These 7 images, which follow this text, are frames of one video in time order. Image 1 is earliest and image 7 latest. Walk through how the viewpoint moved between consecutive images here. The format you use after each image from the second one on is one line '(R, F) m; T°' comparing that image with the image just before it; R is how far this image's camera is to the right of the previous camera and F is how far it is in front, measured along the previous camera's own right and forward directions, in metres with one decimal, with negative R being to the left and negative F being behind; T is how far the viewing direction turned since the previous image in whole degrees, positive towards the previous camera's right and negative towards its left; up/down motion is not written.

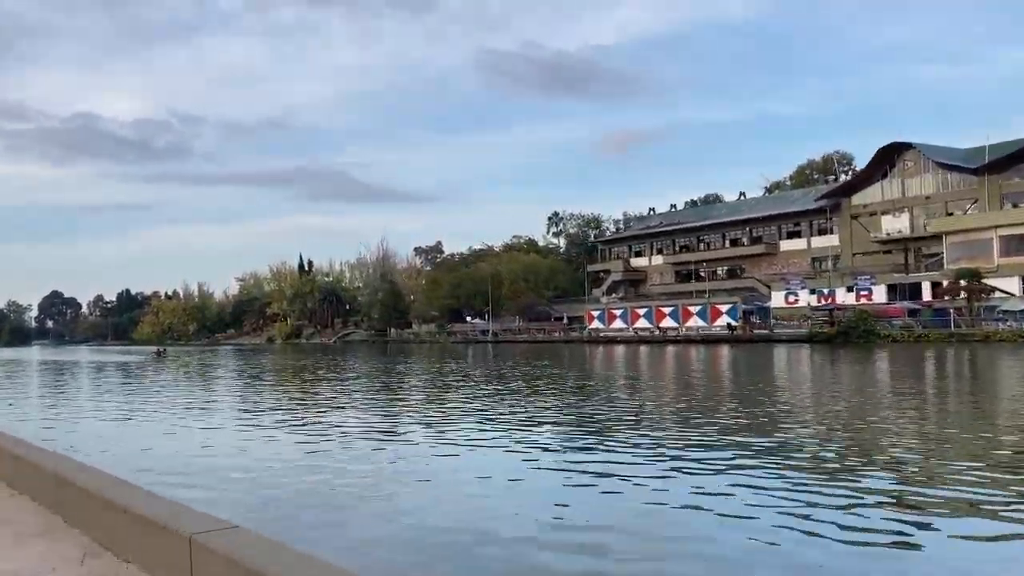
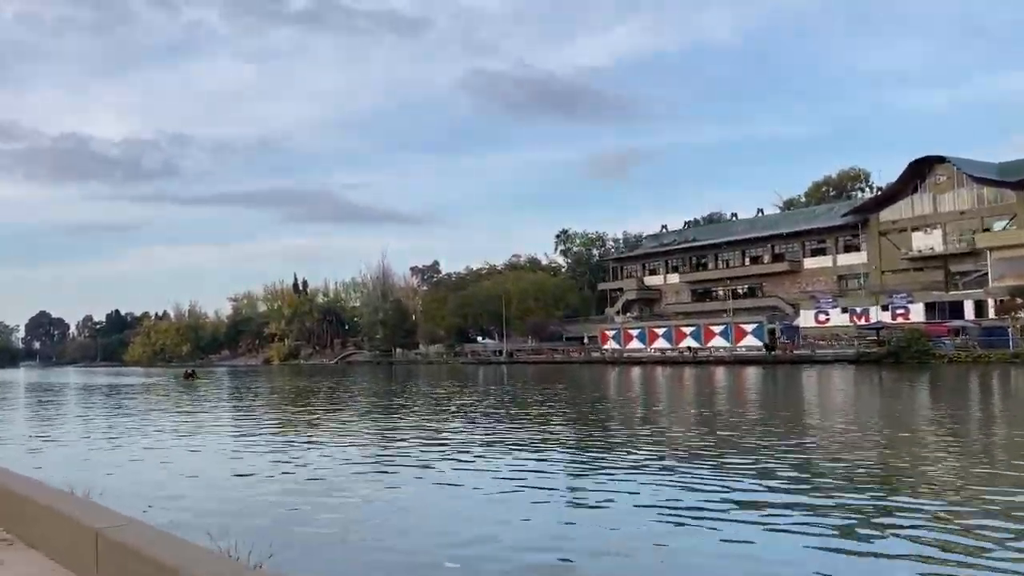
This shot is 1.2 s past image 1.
(-1.4, +2.0) m; +1°
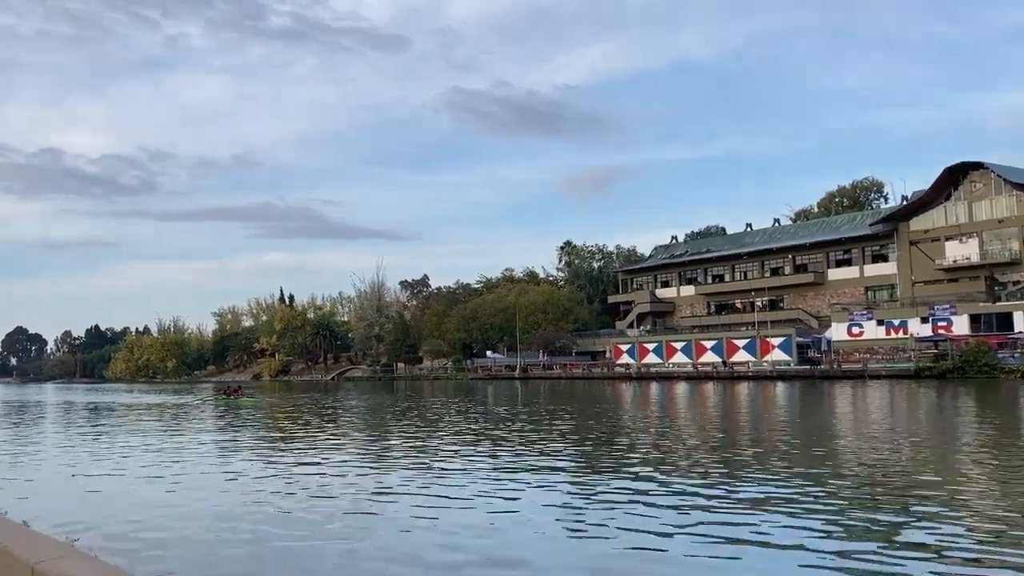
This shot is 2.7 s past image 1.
(-1.6, +2.4) m; +1°
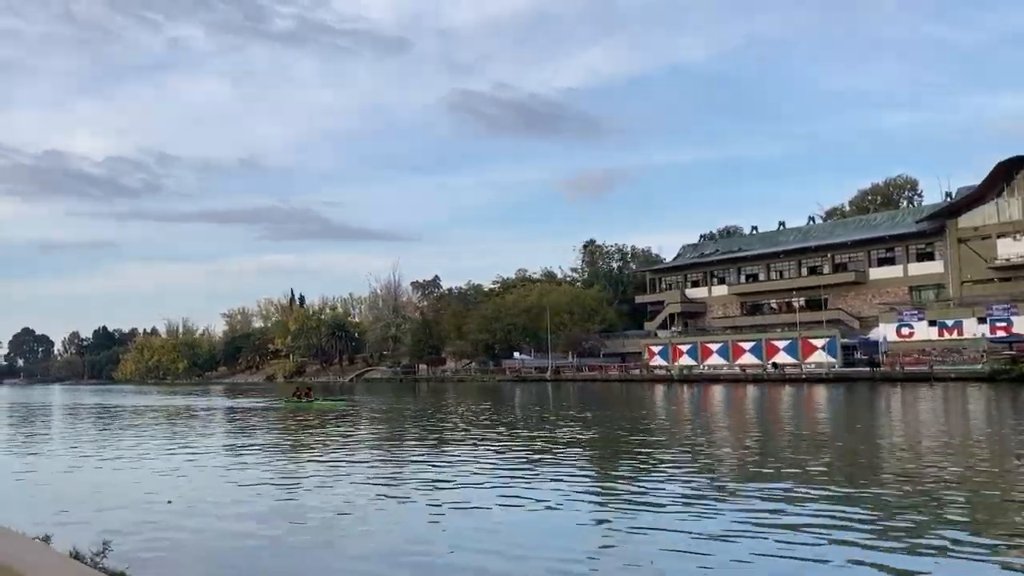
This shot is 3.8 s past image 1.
(-1.3, +1.6) m; 0°
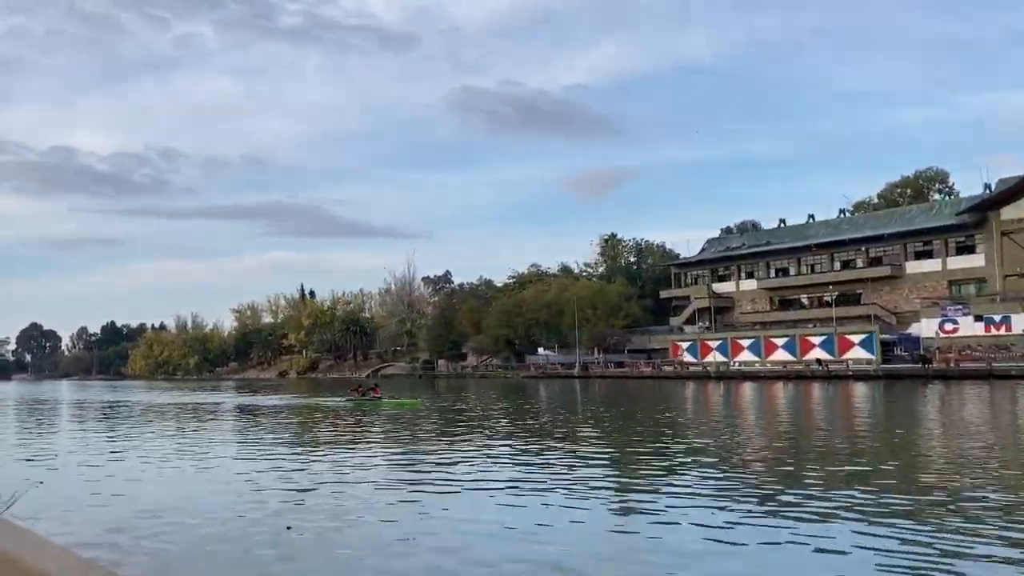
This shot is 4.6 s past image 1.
(-1.0, +1.3) m; 0°
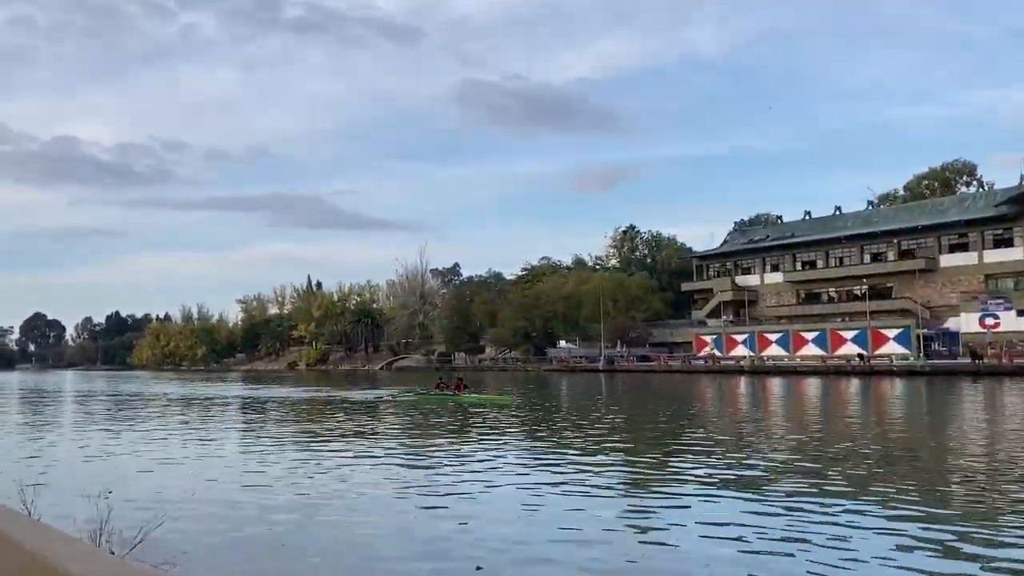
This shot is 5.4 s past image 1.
(-1.0, +1.1) m; 0°
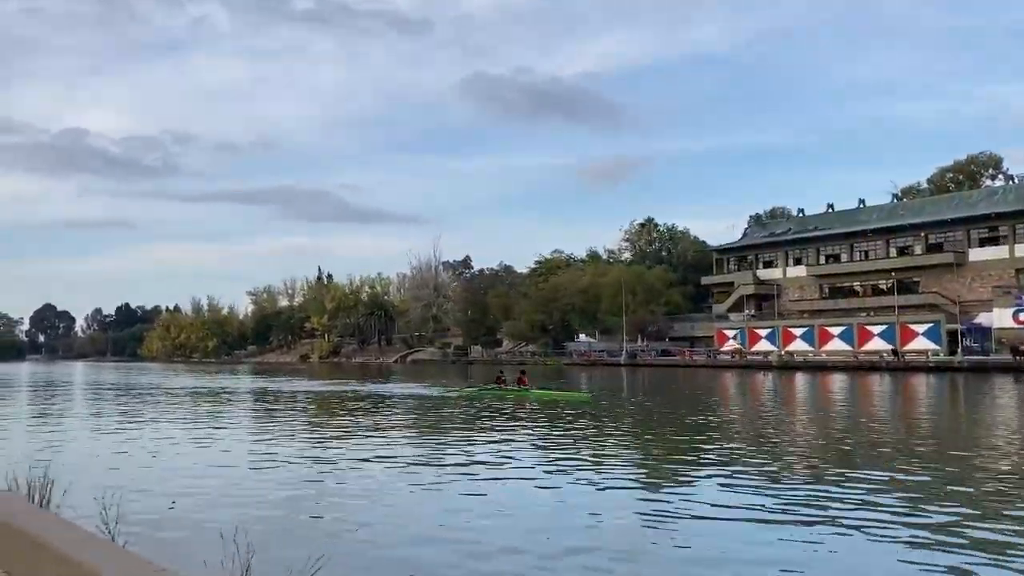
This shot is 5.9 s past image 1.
(-0.6, +0.7) m; 0°
